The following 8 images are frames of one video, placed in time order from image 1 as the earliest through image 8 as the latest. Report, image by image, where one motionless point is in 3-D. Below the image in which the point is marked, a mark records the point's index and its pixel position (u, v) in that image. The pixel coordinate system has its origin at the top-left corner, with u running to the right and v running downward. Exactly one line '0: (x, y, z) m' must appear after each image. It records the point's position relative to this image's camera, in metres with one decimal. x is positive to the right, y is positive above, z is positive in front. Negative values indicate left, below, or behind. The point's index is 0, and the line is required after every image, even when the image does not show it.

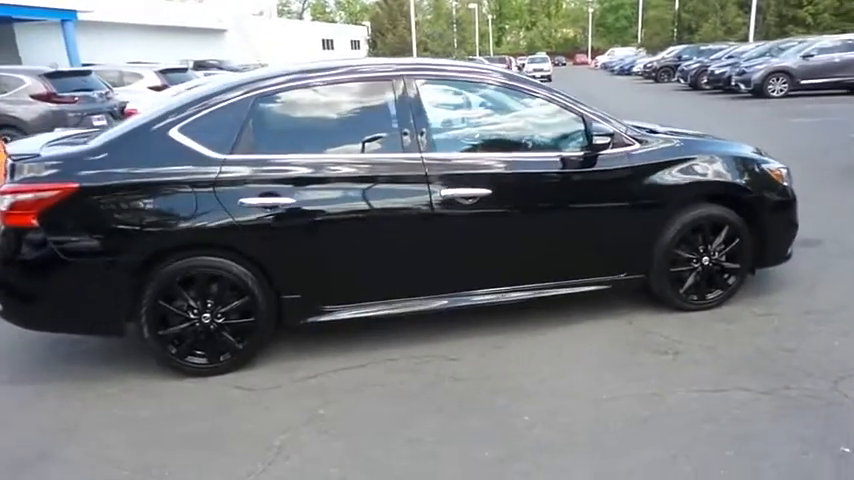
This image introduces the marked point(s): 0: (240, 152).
0: (-1.1, +0.5, +3.8) m
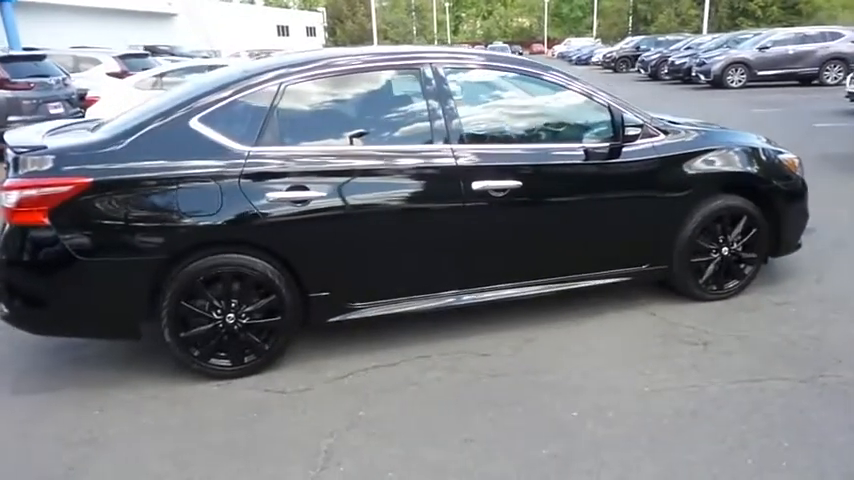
0: (-0.9, +0.5, +3.6) m
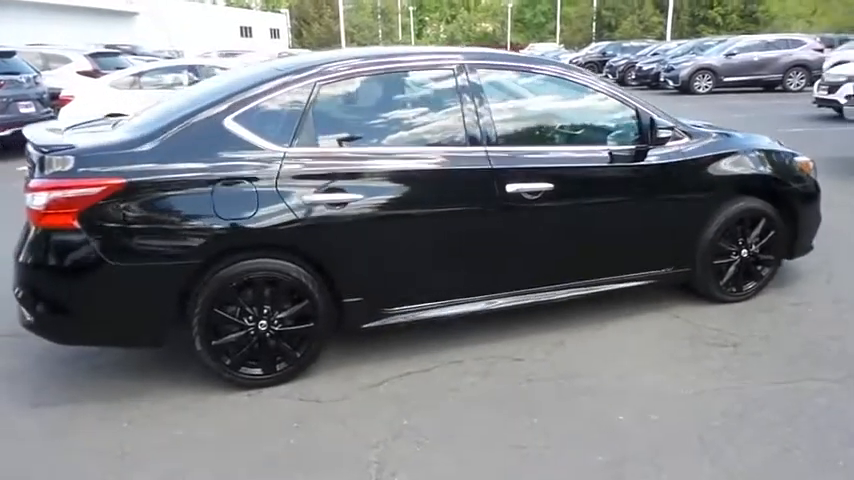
0: (-0.7, +0.5, +3.5) m
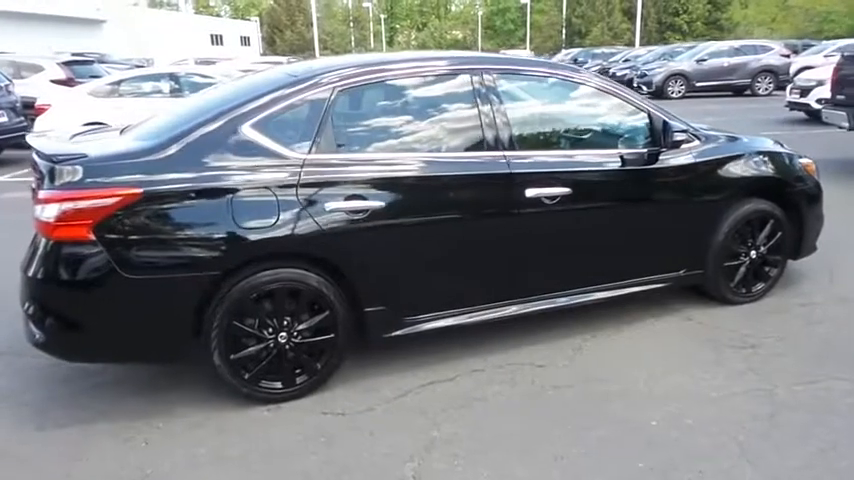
0: (-0.6, +0.5, +3.4) m
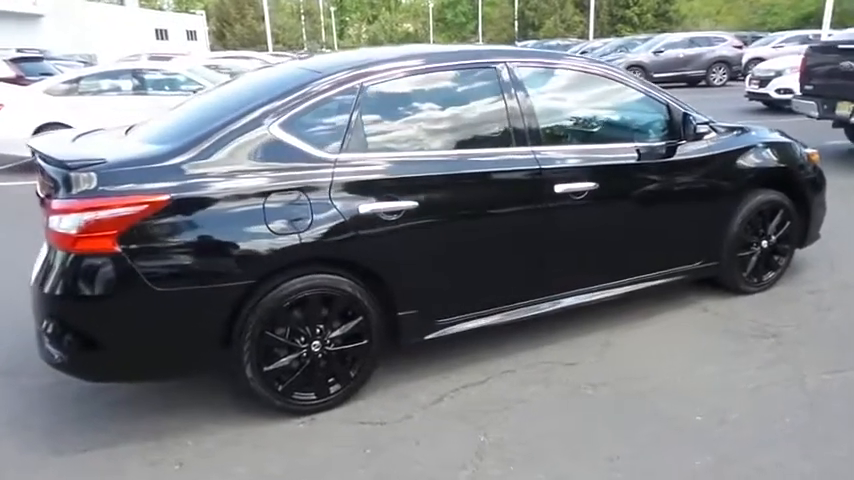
0: (-0.4, +0.5, +3.2) m
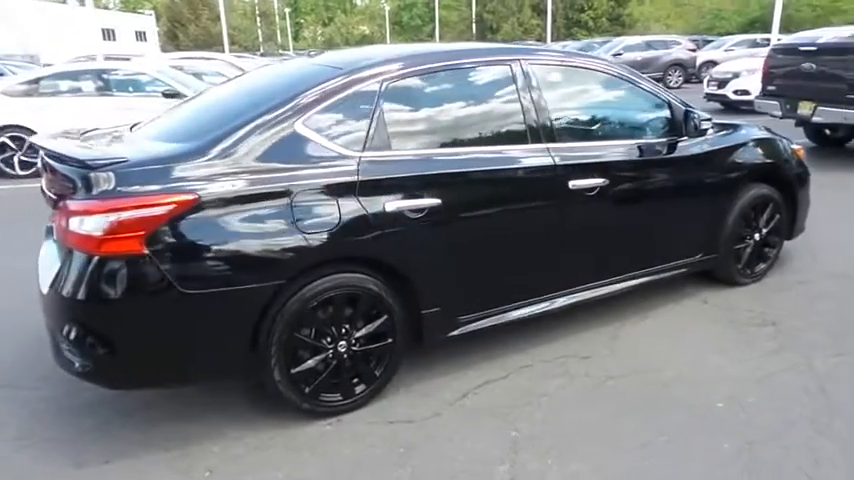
0: (-0.3, +0.5, +3.2) m
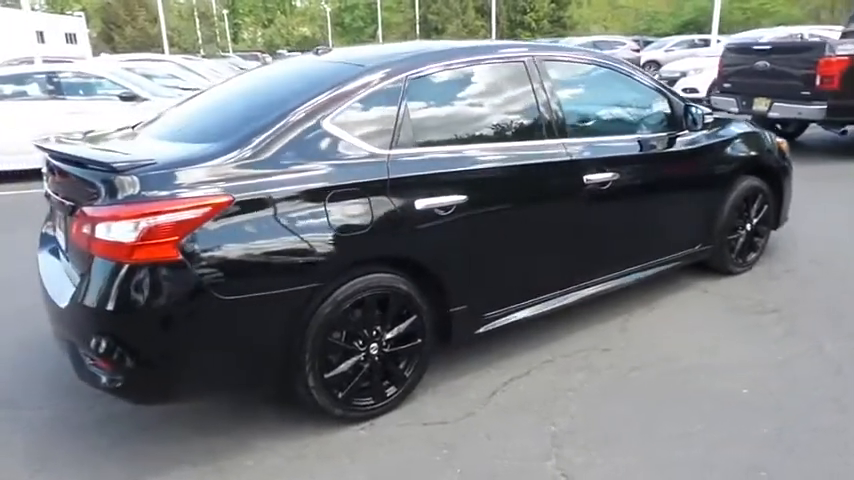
0: (-0.1, +0.5, +3.2) m
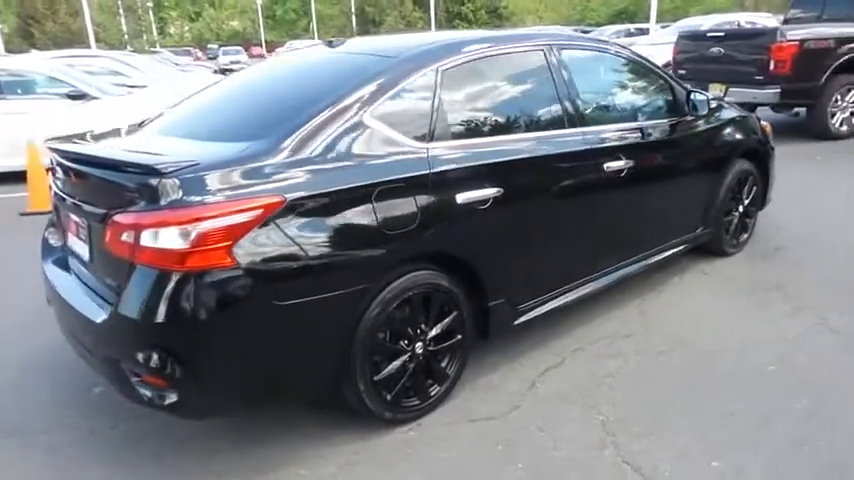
0: (0.0, +0.5, +3.1) m
